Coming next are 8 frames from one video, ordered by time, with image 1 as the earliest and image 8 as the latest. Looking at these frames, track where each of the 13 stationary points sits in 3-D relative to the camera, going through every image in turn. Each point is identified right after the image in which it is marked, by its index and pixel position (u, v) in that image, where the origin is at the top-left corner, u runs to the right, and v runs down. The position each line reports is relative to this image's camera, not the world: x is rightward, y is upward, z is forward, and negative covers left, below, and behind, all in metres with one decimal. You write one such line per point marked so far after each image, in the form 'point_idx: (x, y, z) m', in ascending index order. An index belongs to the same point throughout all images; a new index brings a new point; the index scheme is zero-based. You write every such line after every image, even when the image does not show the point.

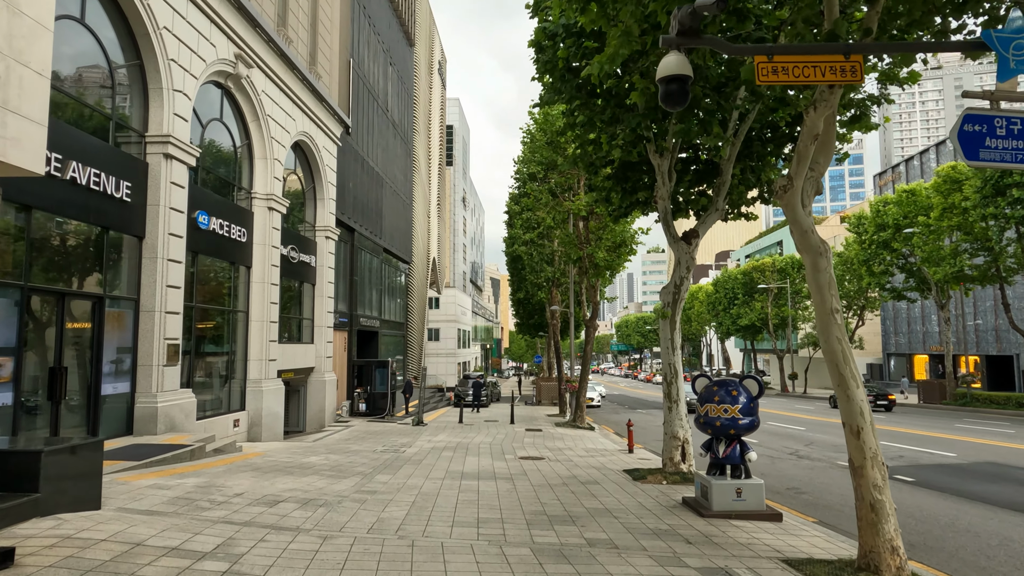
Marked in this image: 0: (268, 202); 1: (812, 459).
0: (-6.7, +2.4, +17.0) m
1: (+7.1, -4.1, +14.7) m
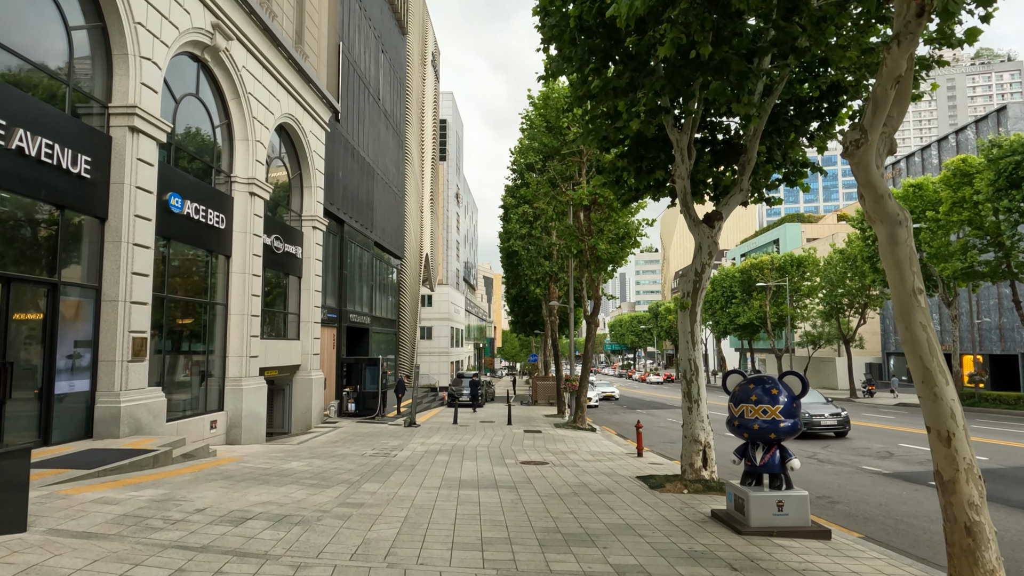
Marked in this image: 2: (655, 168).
0: (-6.7, +2.6, +15.8) m
1: (+7.1, -3.9, +13.7) m
2: (+2.6, +2.2, +11.2) m
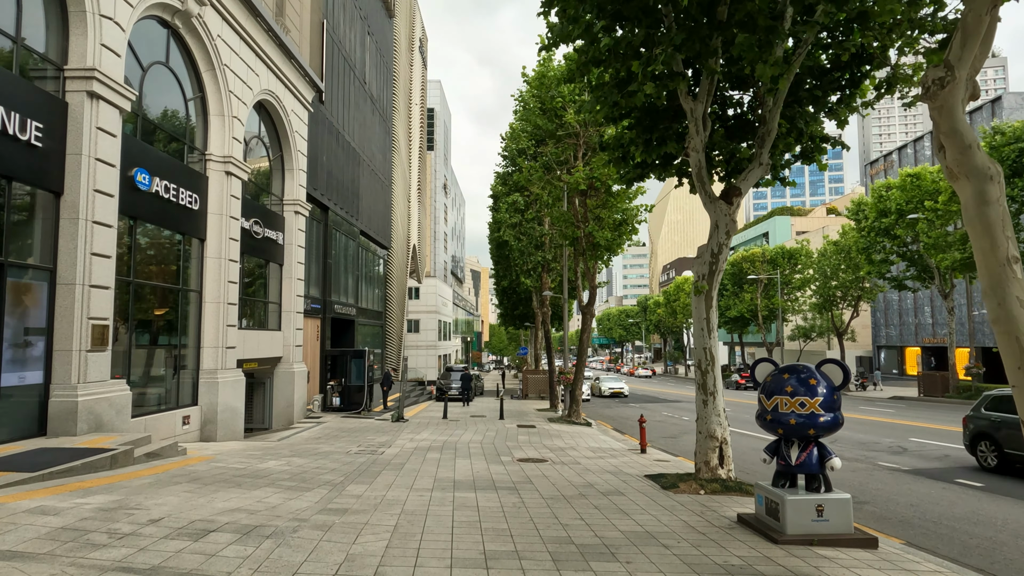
0: (-6.8, +2.9, +14.8) m
1: (+7.0, -3.6, +12.9) m
2: (+2.6, +2.5, +10.3) m
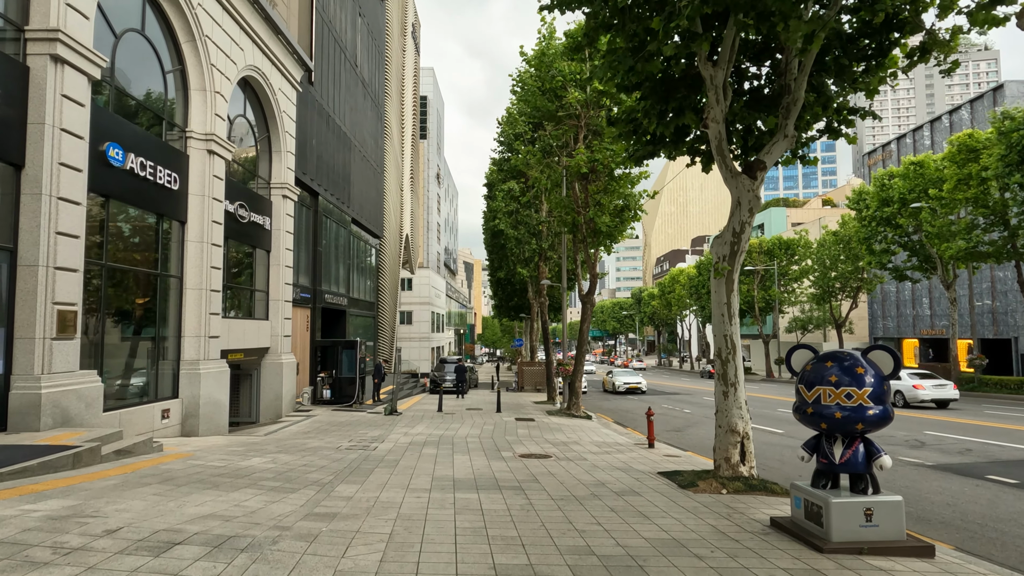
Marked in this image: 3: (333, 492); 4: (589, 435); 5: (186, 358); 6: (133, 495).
0: (-6.8, +3.2, +13.9) m
1: (+7.1, -3.3, +12.3) m
2: (+2.6, +2.7, +9.5) m
3: (-2.2, -2.5, +7.5) m
4: (+1.8, -3.5, +14.6) m
5: (-7.1, -1.5, +13.5) m
6: (-3.8, -2.1, +6.3) m
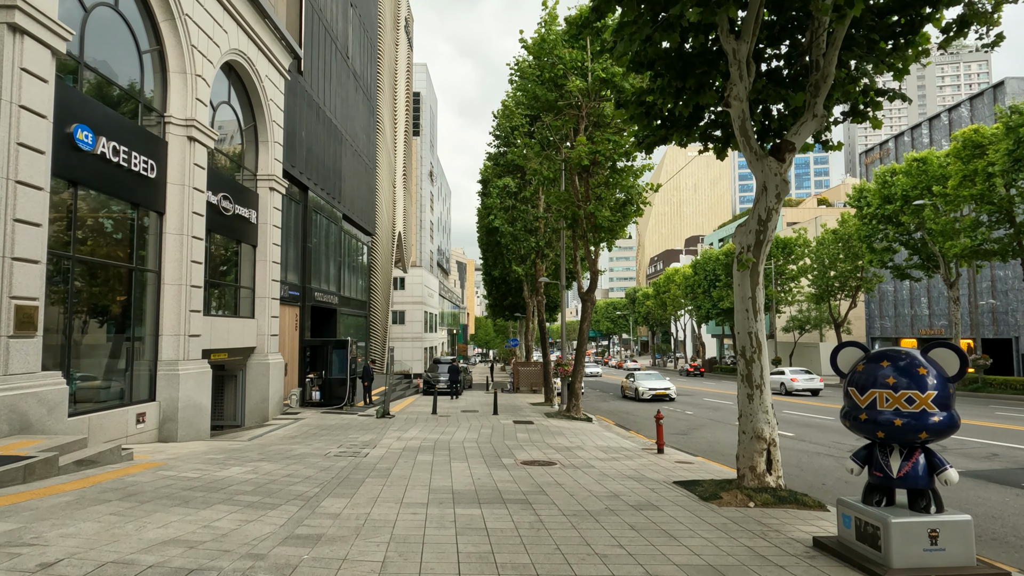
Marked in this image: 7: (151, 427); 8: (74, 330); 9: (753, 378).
0: (-6.8, +3.3, +13.0) m
1: (+7.1, -3.2, +11.6) m
2: (+2.7, +2.8, +8.8) m
3: (-2.1, -2.4, +6.7) m
4: (+1.8, -3.4, +13.8) m
5: (-7.1, -1.4, +12.6) m
6: (-3.7, -2.0, +5.5) m
7: (-7.0, -2.7, +12.1) m
8: (-7.2, -0.7, +10.3) m
9: (+3.0, -1.1, +7.8) m
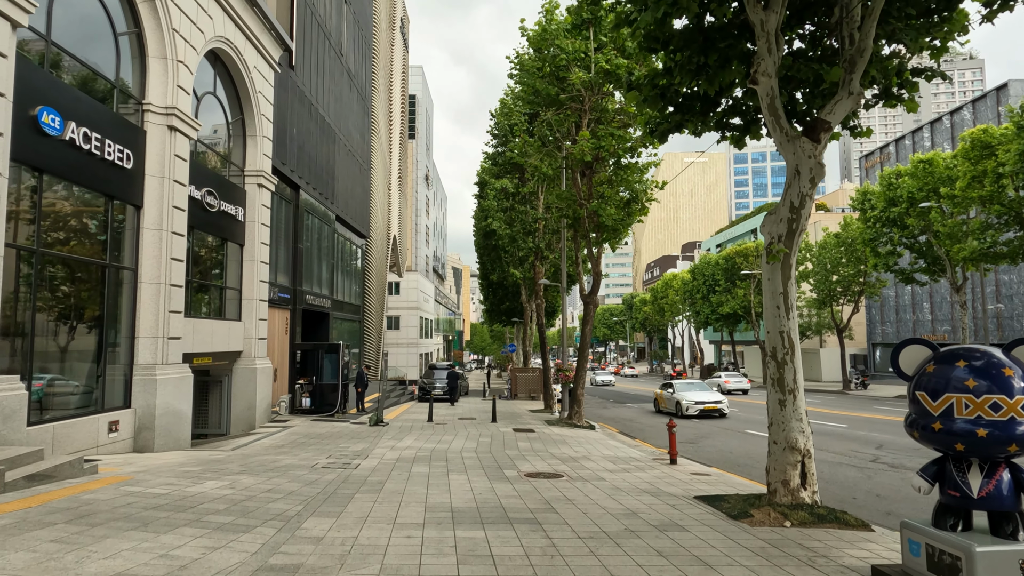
0: (-6.8, +3.4, +12.2) m
1: (+7.1, -3.2, +10.9) m
2: (+2.8, +2.9, +8.1) m
3: (-2.0, -2.3, +5.8) m
4: (+1.8, -3.4, +13.0) m
5: (-7.0, -1.4, +11.8) m
6: (-3.7, -1.9, +4.6) m
7: (-7.0, -2.7, +11.2) m
8: (-7.2, -0.7, +9.4) m
9: (+3.1, -1.1, +7.0) m
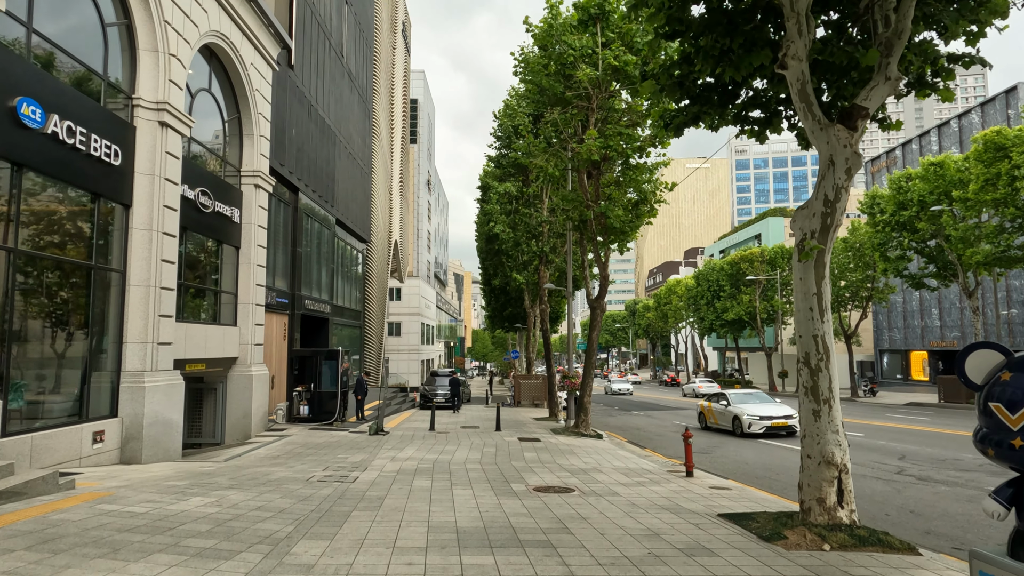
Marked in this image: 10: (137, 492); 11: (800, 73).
0: (-6.7, +3.3, +11.7) m
1: (+7.2, -3.2, +10.3) m
2: (+2.9, +2.9, +7.5) m
3: (-1.9, -2.3, +5.3) m
4: (+2.0, -3.4, +12.4) m
5: (-6.9, -1.5, +11.2) m
6: (-3.6, -1.9, +4.1) m
7: (-6.9, -2.7, +10.7) m
8: (-7.1, -0.7, +8.9) m
9: (+3.2, -1.1, +6.4) m
10: (-4.5, -2.5, +7.5) m
11: (+3.2, +2.4, +6.8) m
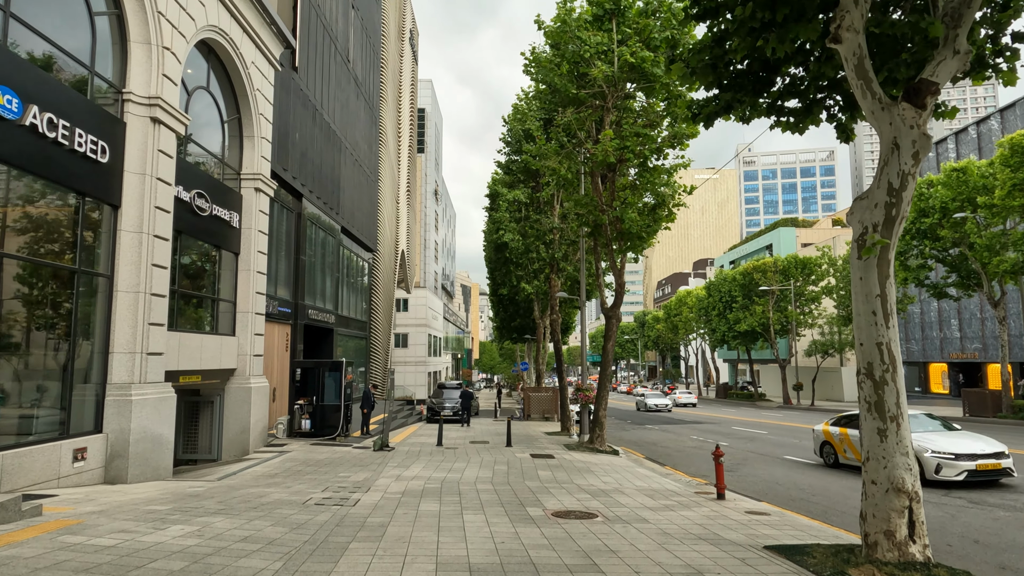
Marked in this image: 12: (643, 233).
0: (-6.4, +3.2, +11.1) m
1: (+7.5, -3.3, +9.3) m
2: (+3.1, +2.9, +6.8) m
3: (-1.7, -2.2, +4.5) m
4: (+2.2, -3.6, +11.5) m
5: (-6.7, -1.6, +10.5) m
6: (-3.4, -1.8, +3.3) m
7: (-6.7, -2.8, +9.9) m
8: (-6.9, -0.7, +8.2) m
9: (+3.4, -1.1, +5.6) m
10: (-4.3, -2.5, +6.7) m
11: (+3.3, +2.3, +6.0) m
12: (+3.4, +1.5, +16.5) m
